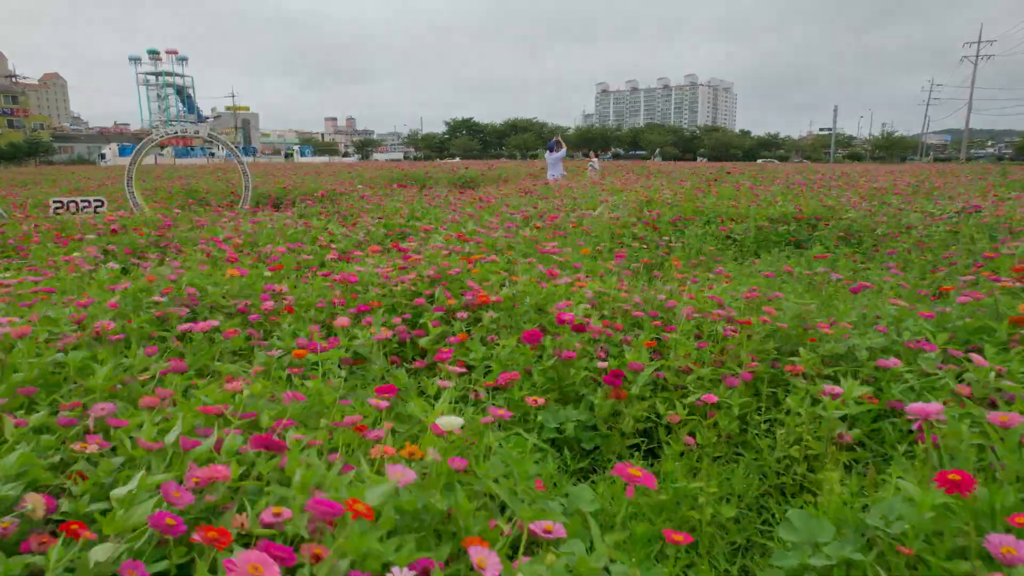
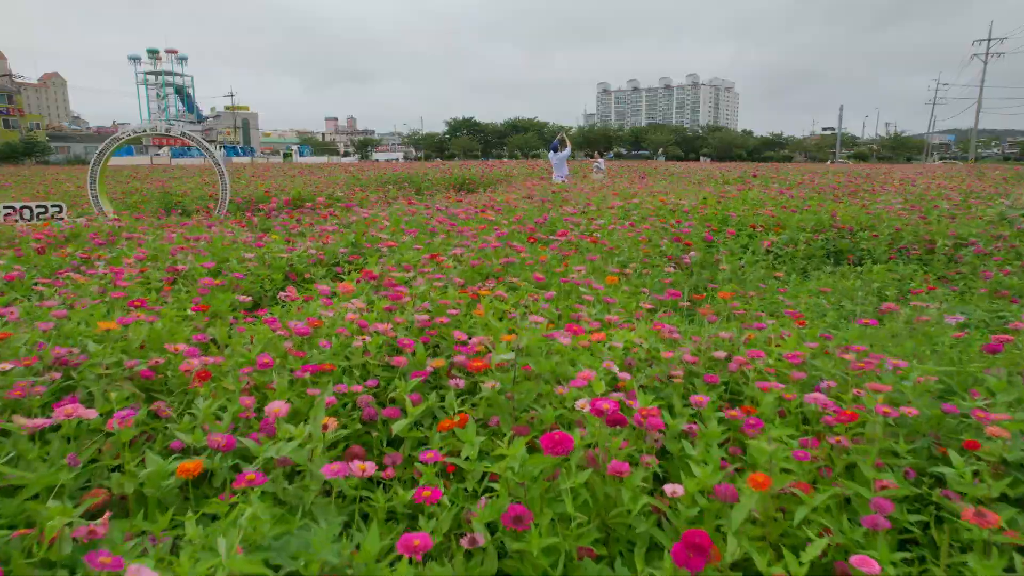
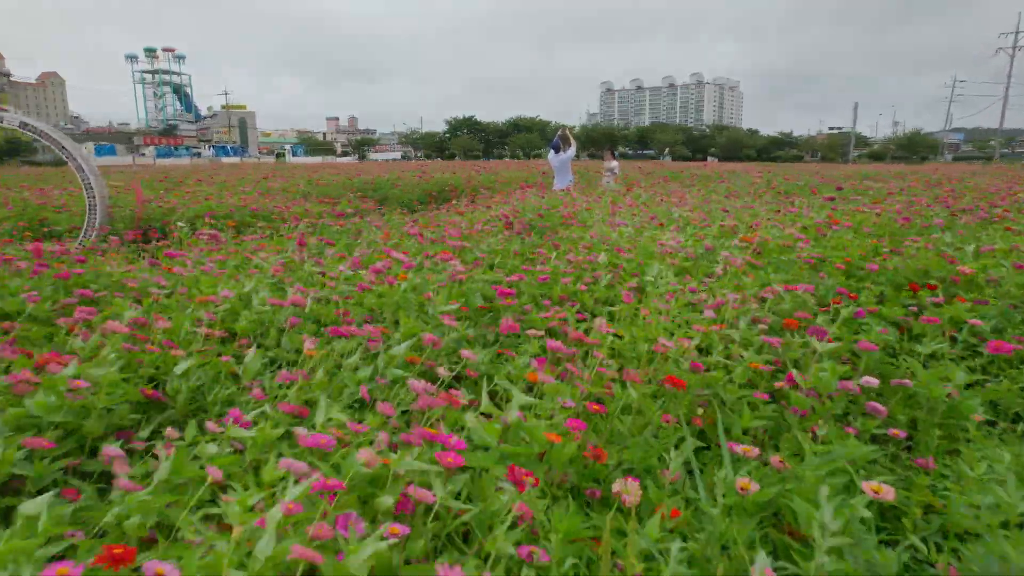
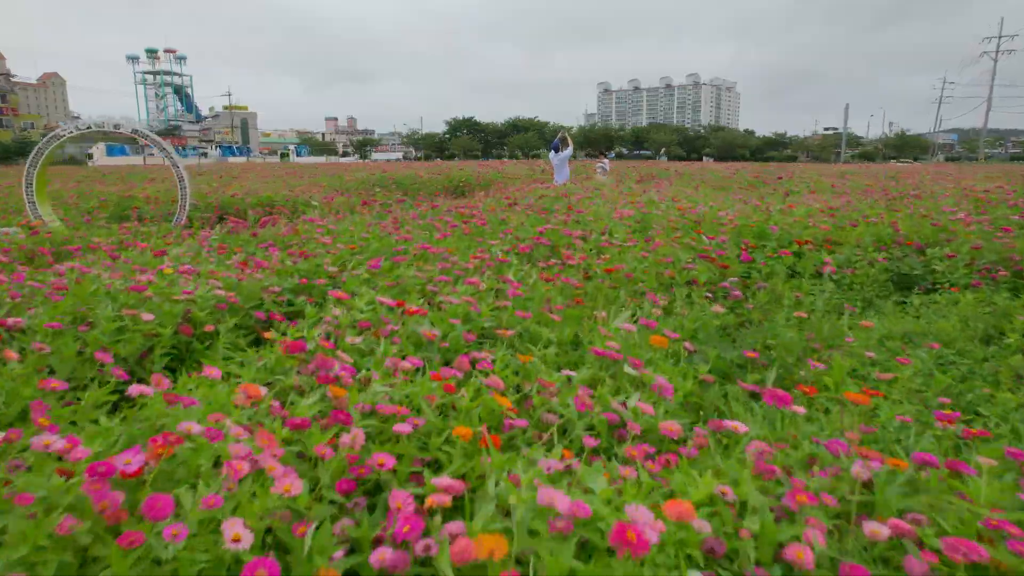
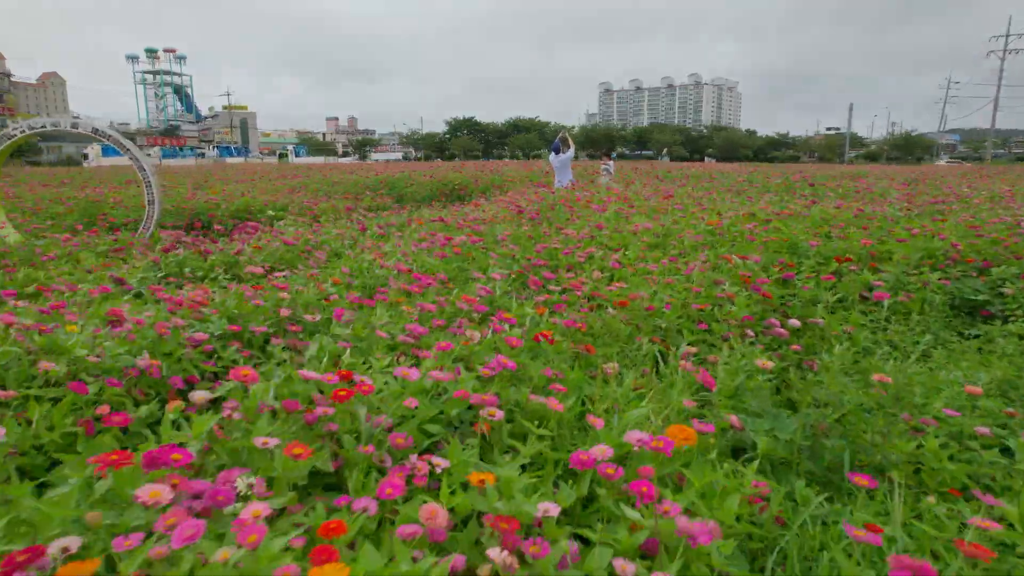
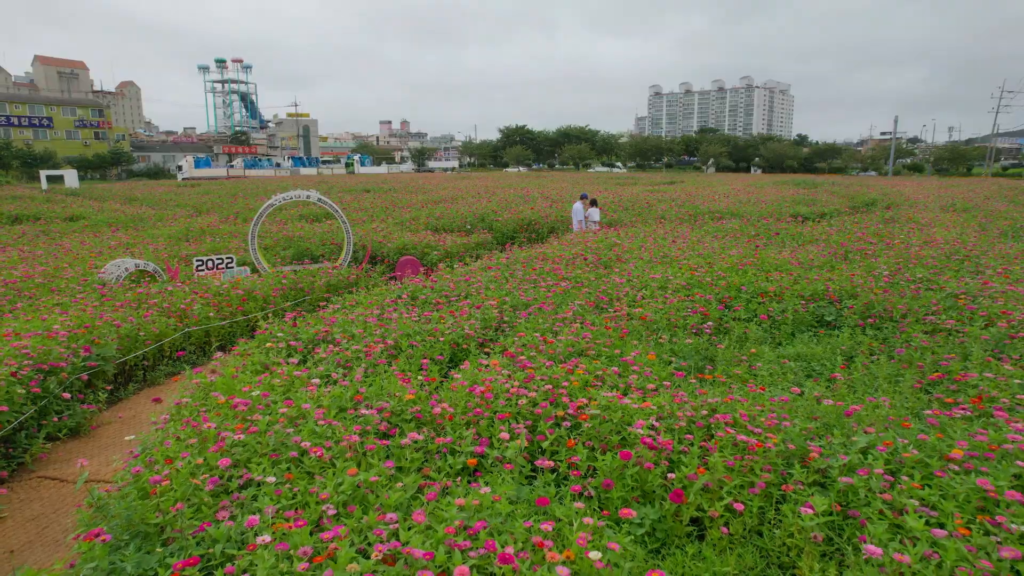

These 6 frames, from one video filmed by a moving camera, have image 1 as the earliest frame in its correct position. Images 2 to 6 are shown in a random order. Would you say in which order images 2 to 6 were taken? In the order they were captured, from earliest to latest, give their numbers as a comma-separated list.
2, 4, 5, 3, 6
